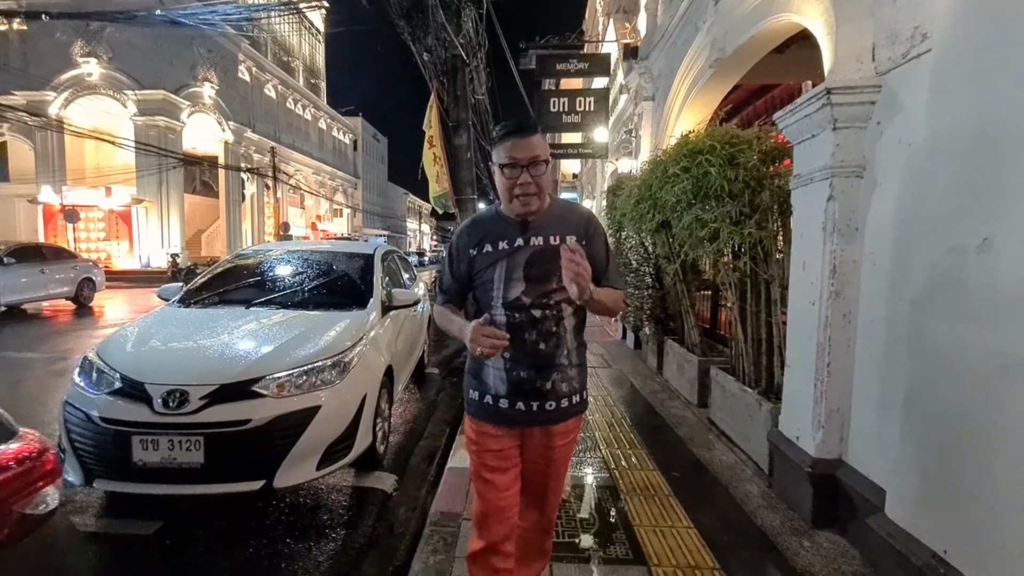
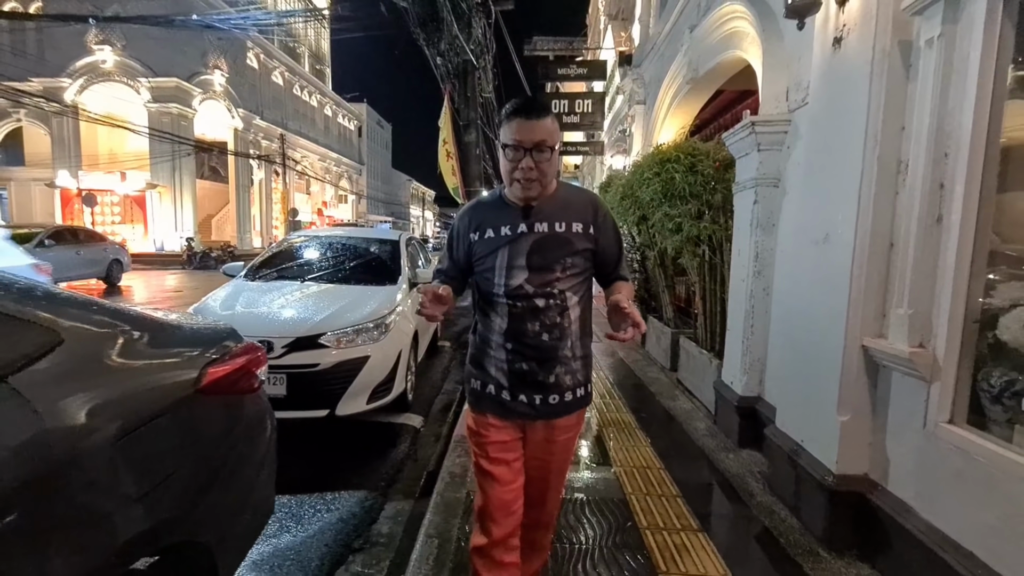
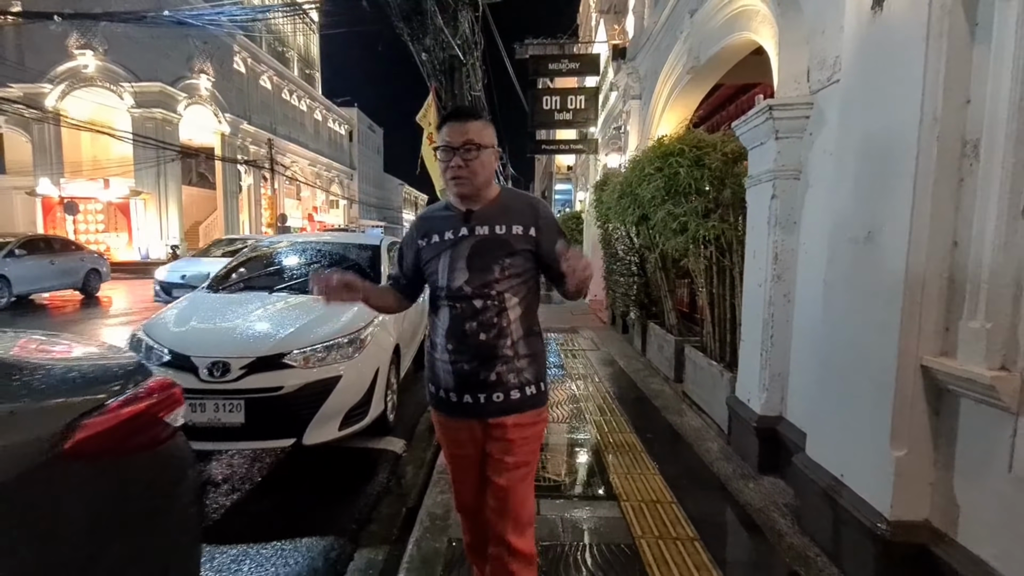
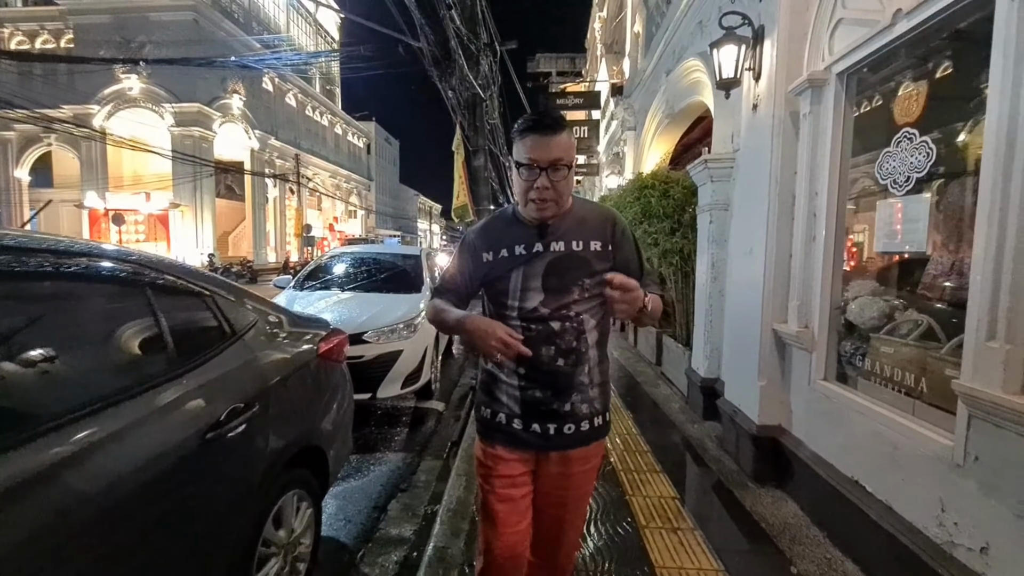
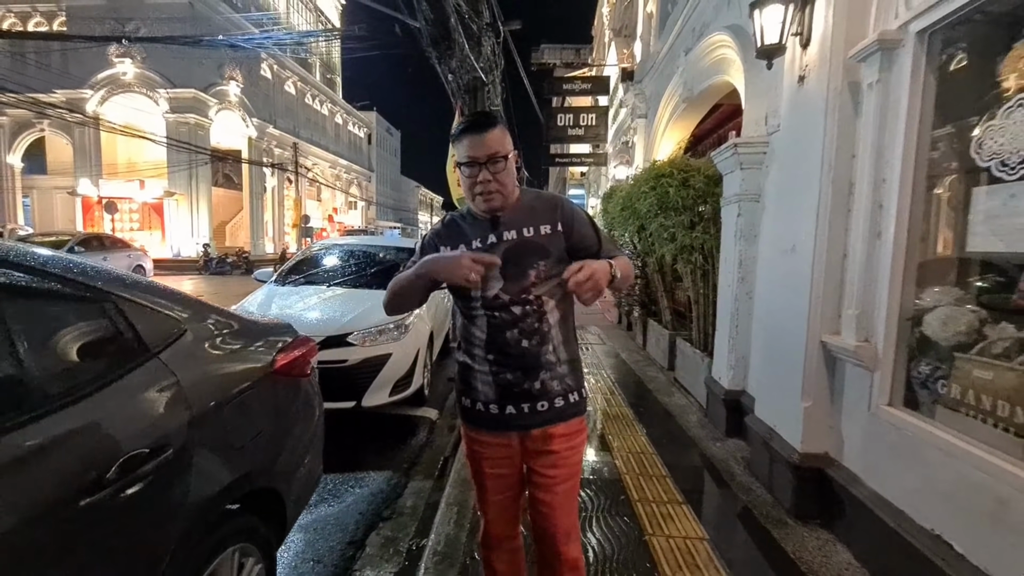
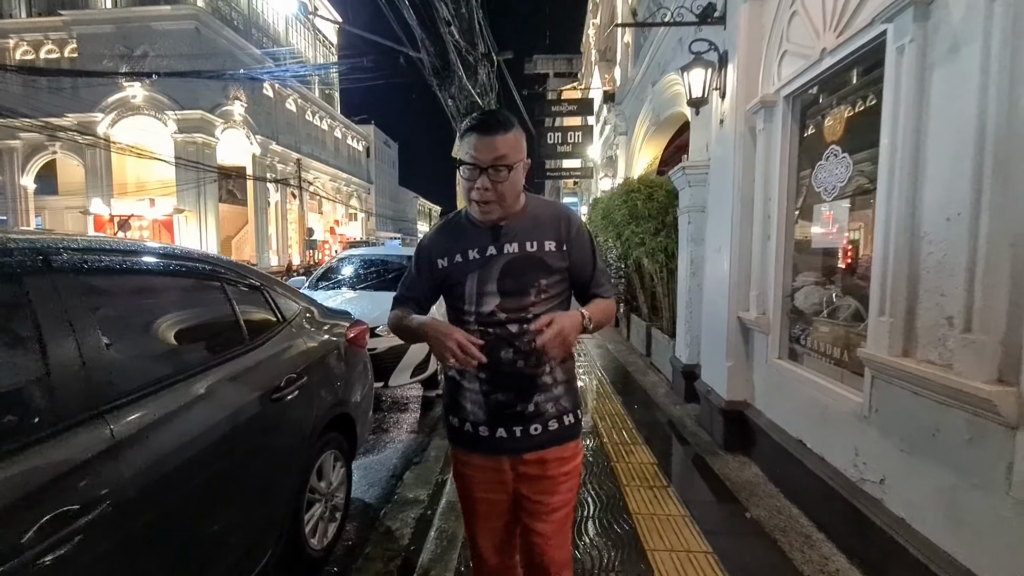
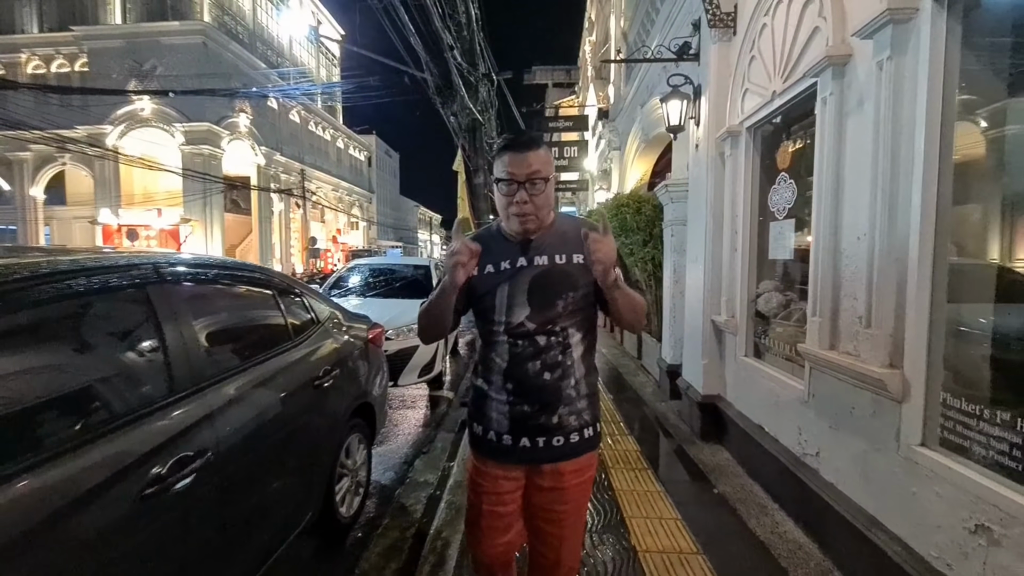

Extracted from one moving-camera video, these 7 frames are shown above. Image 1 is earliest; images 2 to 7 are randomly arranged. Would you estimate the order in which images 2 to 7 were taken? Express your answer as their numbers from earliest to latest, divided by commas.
3, 2, 5, 4, 6, 7
